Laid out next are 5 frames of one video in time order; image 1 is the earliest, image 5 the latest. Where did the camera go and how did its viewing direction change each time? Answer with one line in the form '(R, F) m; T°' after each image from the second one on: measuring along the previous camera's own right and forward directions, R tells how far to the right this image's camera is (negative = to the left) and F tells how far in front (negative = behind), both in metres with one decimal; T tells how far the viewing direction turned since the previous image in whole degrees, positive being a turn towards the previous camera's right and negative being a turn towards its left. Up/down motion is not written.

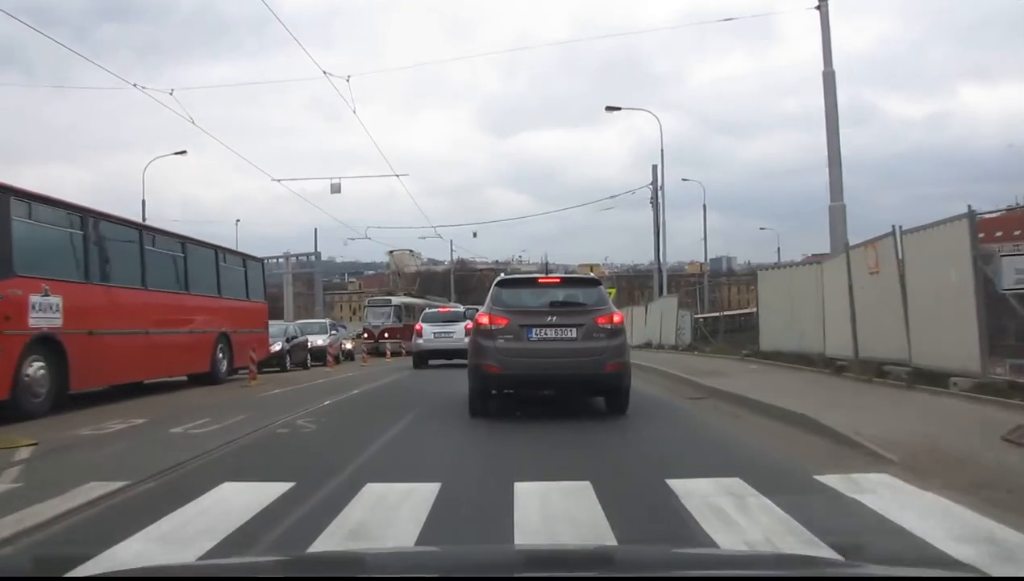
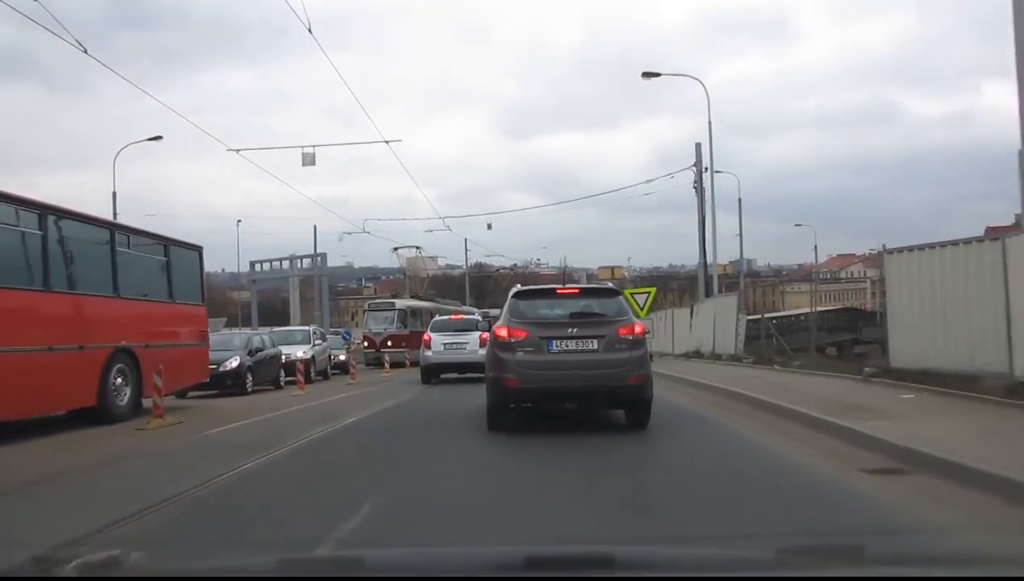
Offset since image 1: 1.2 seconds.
(0.0, +0.8) m; -1°
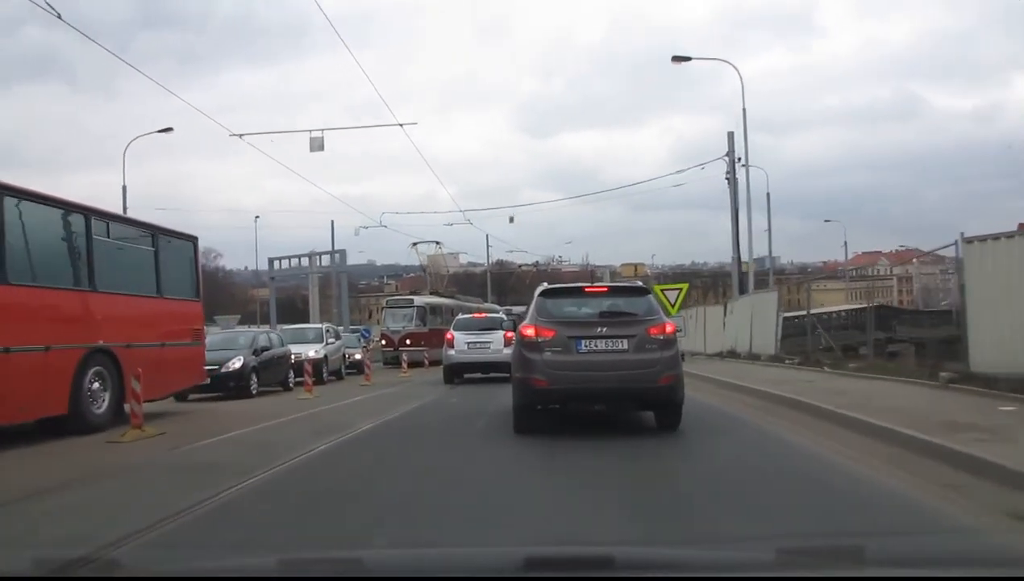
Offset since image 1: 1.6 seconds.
(0.0, +0.3) m; -1°
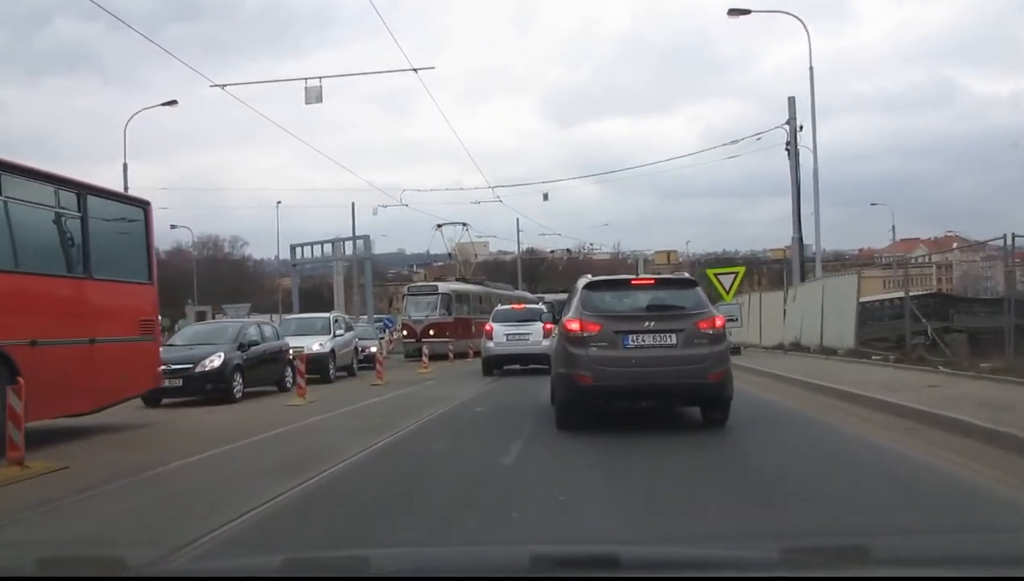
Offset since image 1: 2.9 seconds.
(0.0, +0.6) m; -2°
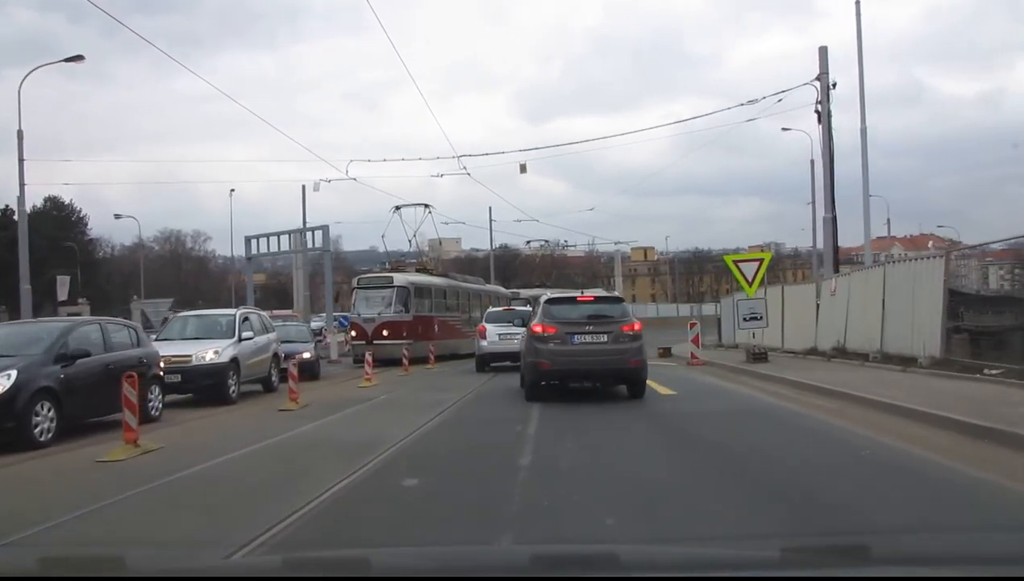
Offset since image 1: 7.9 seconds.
(-0.3, +0.4) m; +2°
